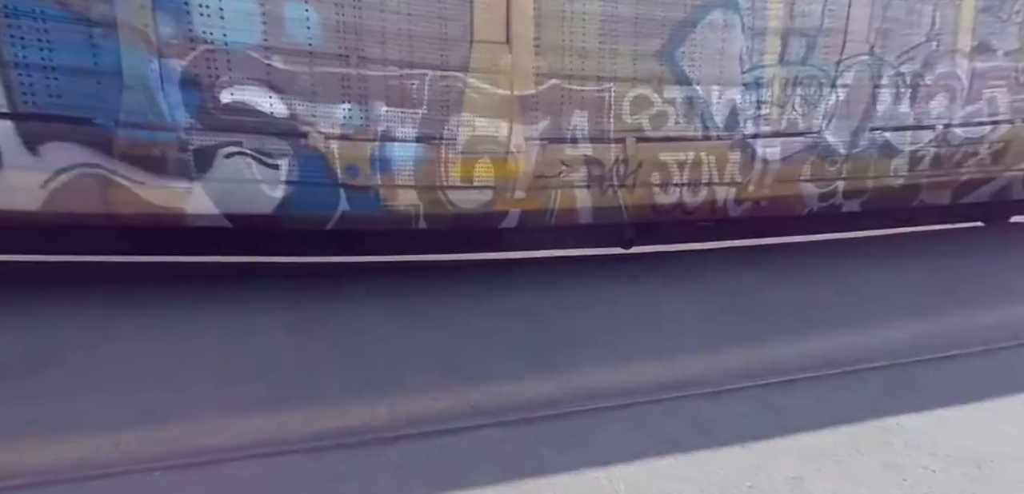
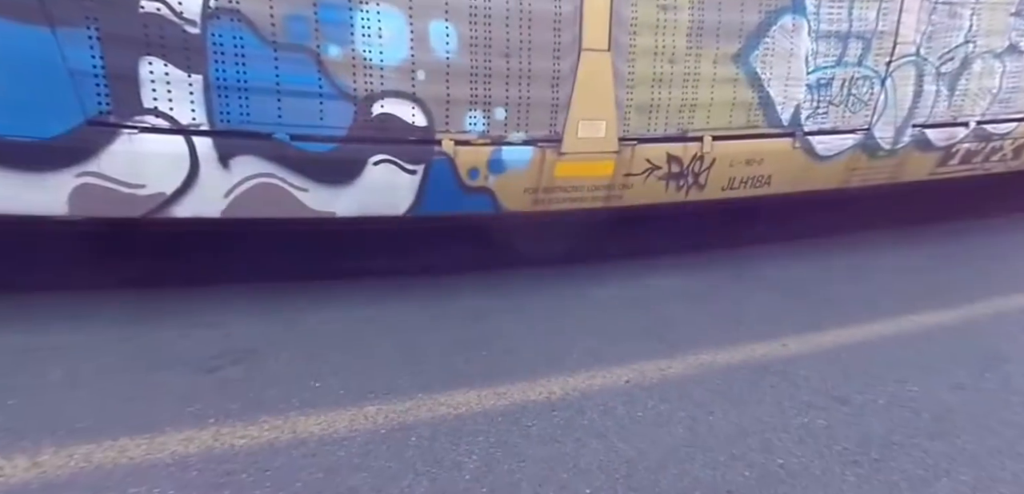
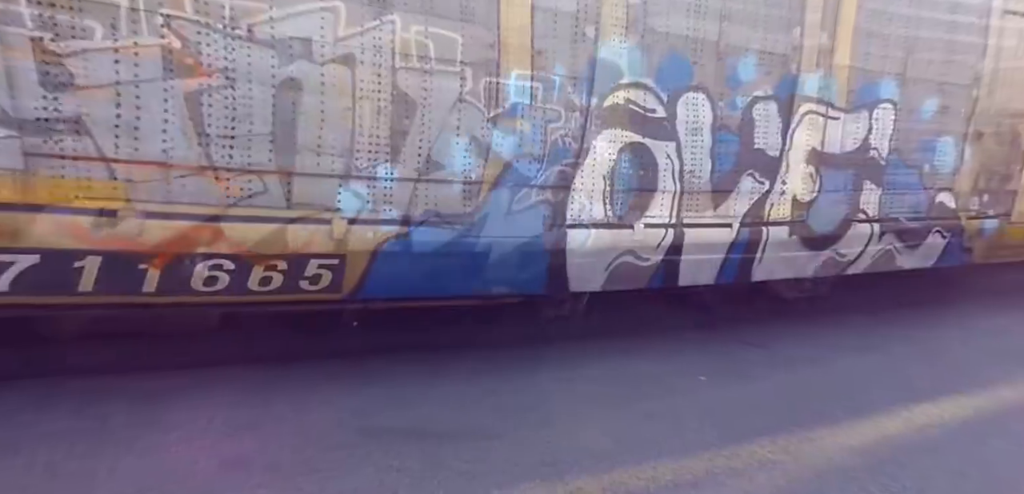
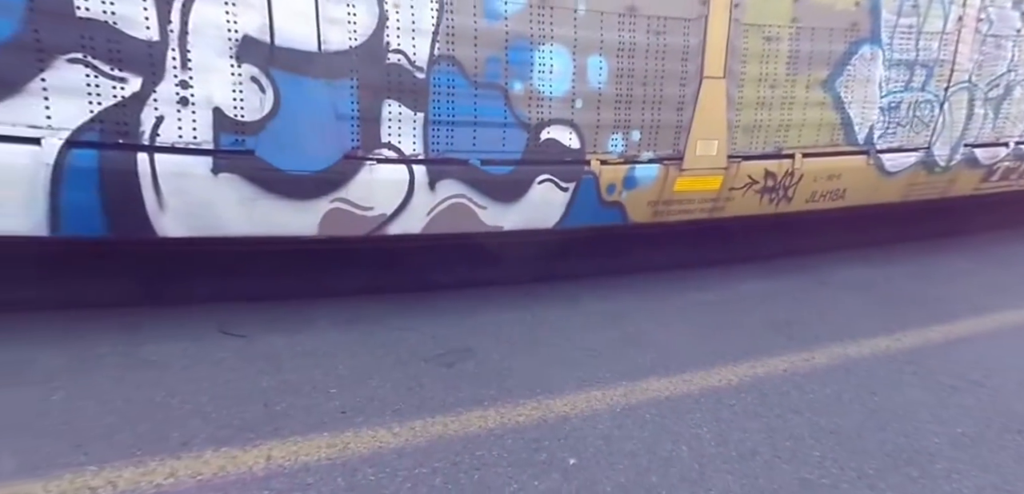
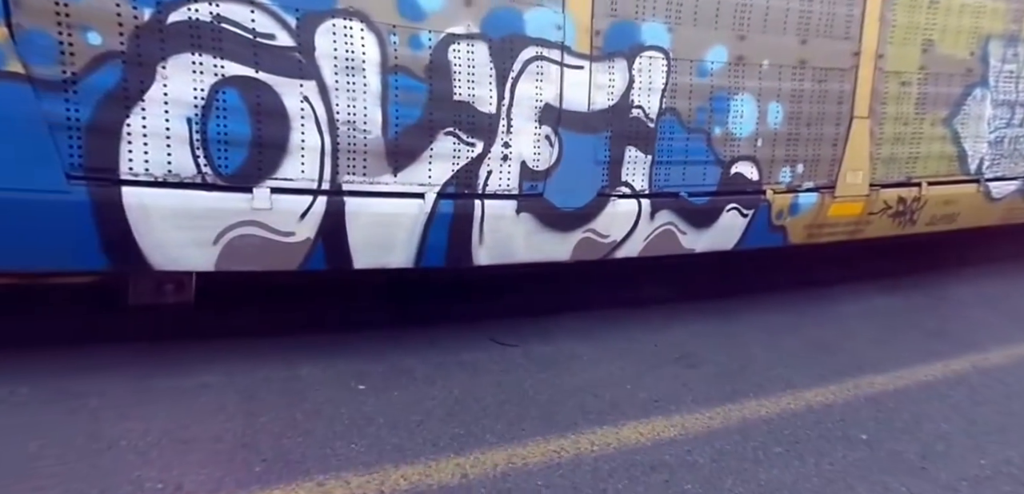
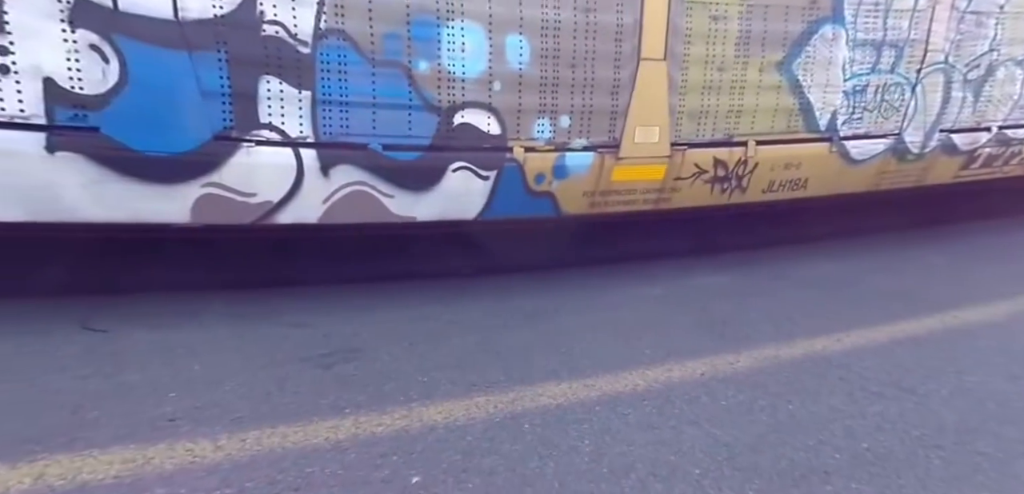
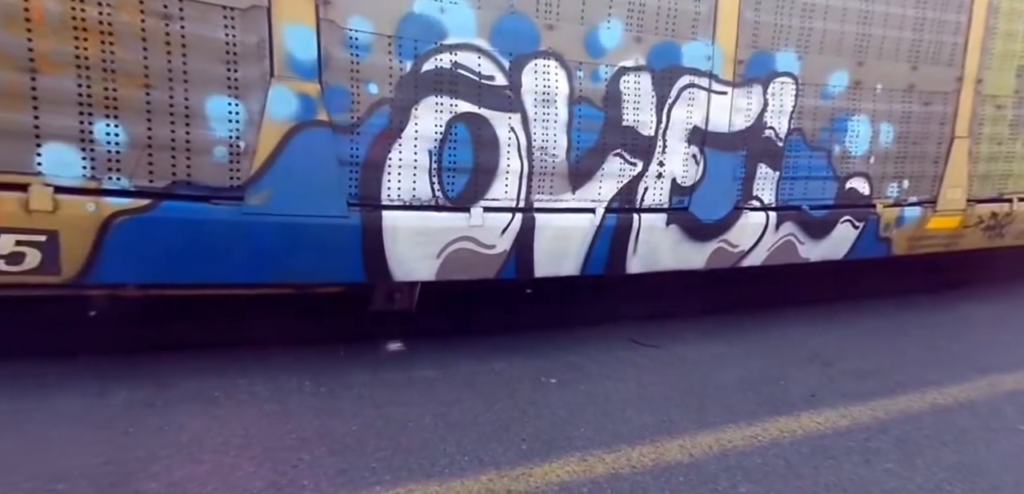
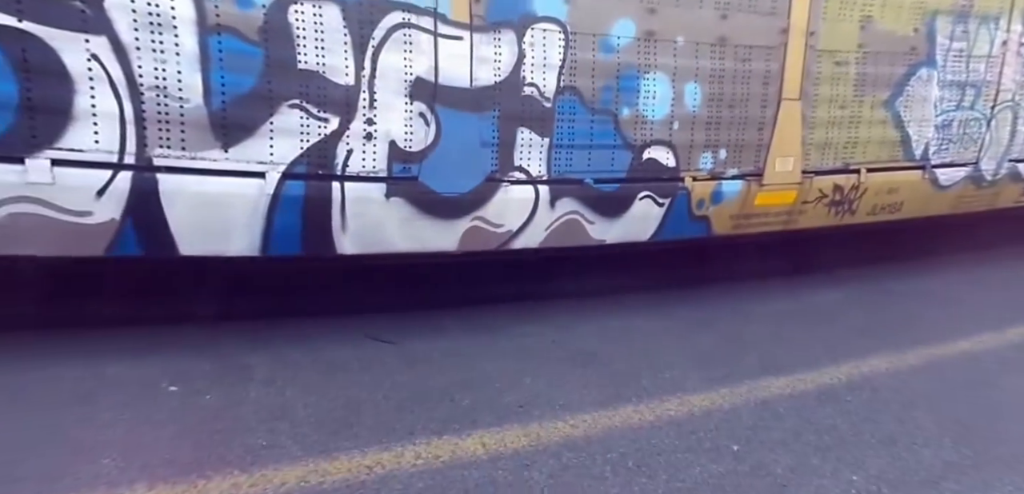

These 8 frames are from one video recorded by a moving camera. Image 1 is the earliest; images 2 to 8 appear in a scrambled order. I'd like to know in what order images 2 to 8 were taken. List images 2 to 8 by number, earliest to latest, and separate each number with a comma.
2, 6, 4, 8, 5, 7, 3
